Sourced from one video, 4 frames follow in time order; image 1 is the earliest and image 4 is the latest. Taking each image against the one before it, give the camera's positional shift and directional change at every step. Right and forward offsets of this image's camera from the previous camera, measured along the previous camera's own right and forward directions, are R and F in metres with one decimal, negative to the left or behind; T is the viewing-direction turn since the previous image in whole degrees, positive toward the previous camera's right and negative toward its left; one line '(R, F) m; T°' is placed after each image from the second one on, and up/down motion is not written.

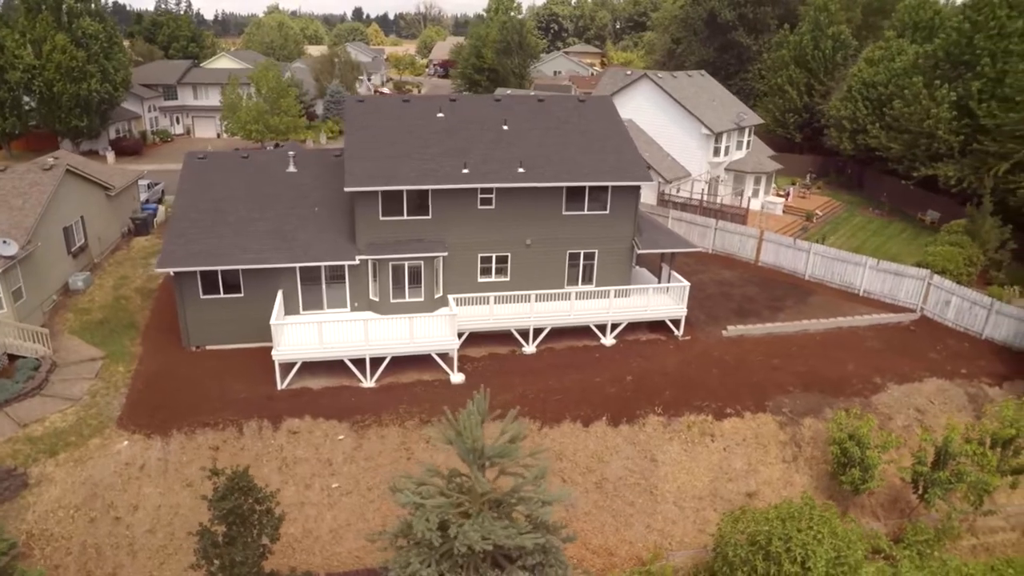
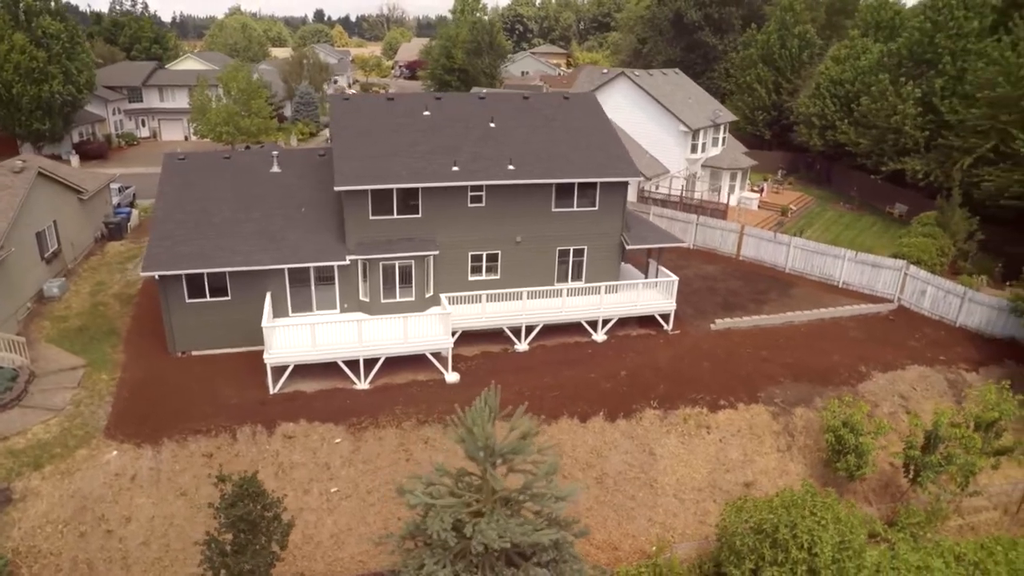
(-0.9, +0.1) m; +3°
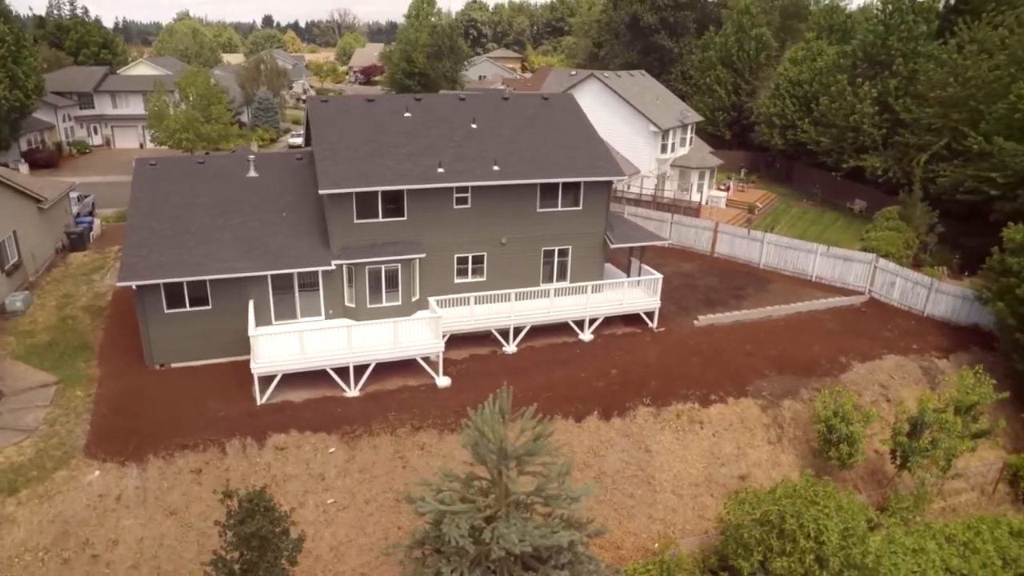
(-1.1, +0.3) m; +4°
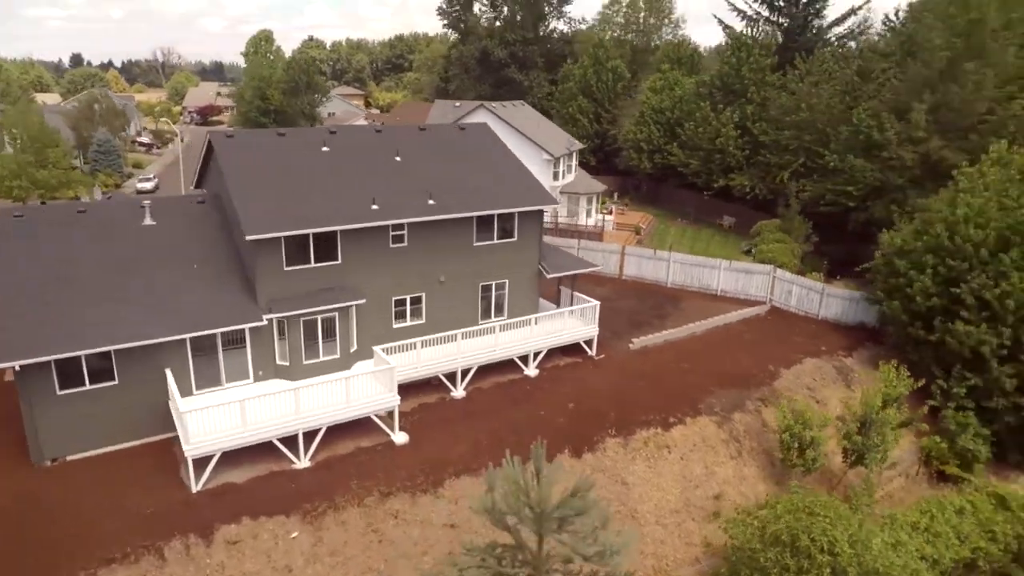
(-3.1, +1.6) m; +13°
